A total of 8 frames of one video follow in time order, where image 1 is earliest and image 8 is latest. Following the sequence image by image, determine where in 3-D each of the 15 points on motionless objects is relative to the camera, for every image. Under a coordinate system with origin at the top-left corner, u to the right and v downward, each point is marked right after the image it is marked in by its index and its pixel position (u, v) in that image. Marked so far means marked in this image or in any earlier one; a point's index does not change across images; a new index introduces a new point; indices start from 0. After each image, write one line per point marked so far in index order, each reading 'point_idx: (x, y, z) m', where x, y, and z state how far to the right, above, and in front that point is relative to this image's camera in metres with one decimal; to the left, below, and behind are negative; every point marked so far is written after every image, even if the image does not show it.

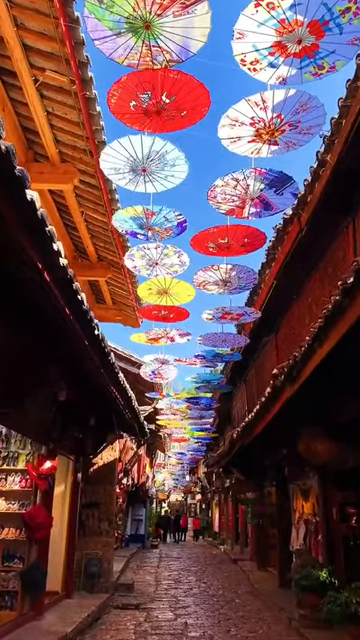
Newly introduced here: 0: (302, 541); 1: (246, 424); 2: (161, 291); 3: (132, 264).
0: (+2.8, -5.2, +11.3) m
1: (+1.2, -2.0, +9.2) m
2: (-0.3, +0.5, +8.5) m
3: (-0.8, +0.9, +7.8) m
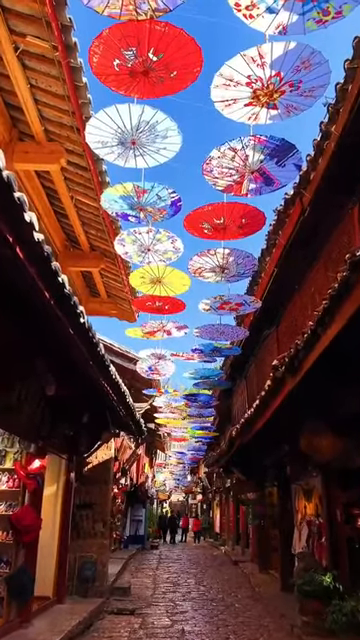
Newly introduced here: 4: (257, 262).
0: (+2.8, -5.0, +10.8) m
1: (+1.2, -1.8, +8.7) m
2: (-0.4, +0.7, +8.1) m
3: (-0.9, +1.1, +7.3) m
4: (+1.2, +0.9, +7.2) m
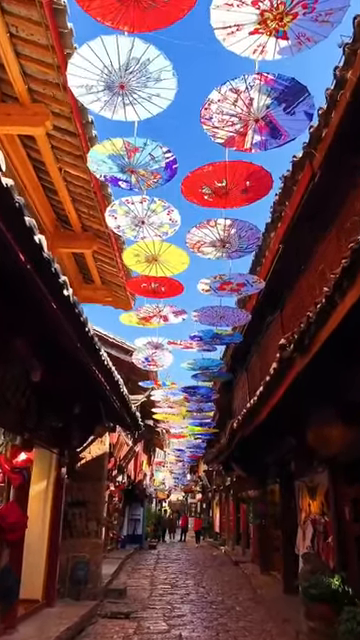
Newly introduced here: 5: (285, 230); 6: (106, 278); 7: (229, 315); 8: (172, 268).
0: (+2.7, -4.7, +10.2) m
1: (+1.1, -1.5, +8.1) m
2: (-0.5, +1.0, +7.5) m
3: (-0.9, +1.4, +6.7) m
4: (+1.1, +1.1, +6.6) m
5: (+1.6, +1.4, +7.4) m
6: (-1.7, +1.0, +11.3) m
7: (+0.9, +0.1, +8.9) m
8: (-0.1, +0.8, +7.6) m
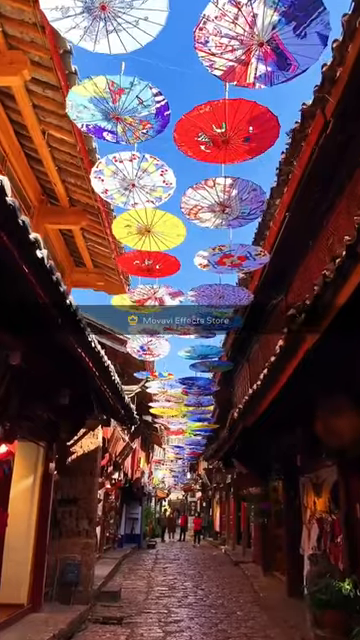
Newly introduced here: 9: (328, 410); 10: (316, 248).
0: (+2.6, -4.4, +9.5) m
1: (+1.1, -1.2, +7.4) m
2: (-0.5, +1.3, +6.8) m
3: (-1.0, +1.7, +6.0) m
4: (+1.1, +1.5, +5.9) m
5: (+1.5, +1.7, +6.7) m
6: (-1.8, +1.3, +10.6) m
7: (+0.8, +0.4, +8.2) m
8: (-0.2, +1.1, +6.9) m
9: (+2.0, -1.2, +6.7) m
10: (+2.2, +1.2, +7.7) m
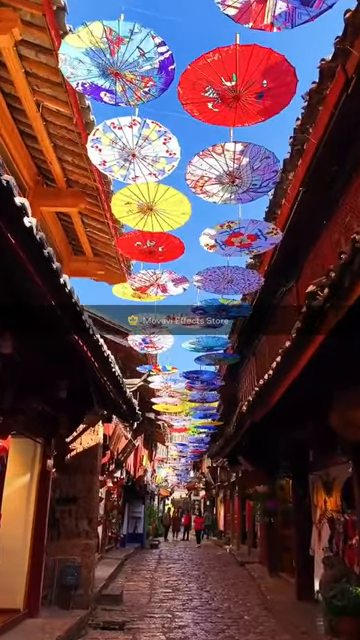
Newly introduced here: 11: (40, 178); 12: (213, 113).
0: (+2.7, -4.2, +9.0) m
1: (+1.1, -1.0, +6.9) m
2: (-0.5, +1.5, +6.3) m
3: (-0.9, +1.9, +5.5) m
4: (+1.1, +1.7, +5.4) m
5: (+1.6, +1.9, +6.2) m
6: (-1.7, +1.5, +10.1) m
7: (+0.9, +0.6, +7.7) m
8: (-0.1, +1.3, +6.4) m
9: (+2.1, -1.0, +6.2) m
10: (+2.2, +1.4, +7.2) m
11: (-2.4, +2.4, +8.2) m
12: (+0.3, +2.0, +4.6) m
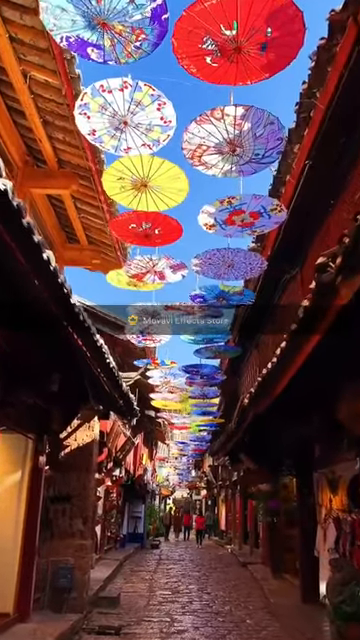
0: (+2.7, -4.0, +8.5) m
1: (+1.1, -0.8, +6.5) m
2: (-0.5, +1.7, +5.8) m
3: (-1.0, +2.0, +5.1) m
4: (+1.1, +1.8, +4.9) m
5: (+1.6, +2.1, +5.8) m
6: (-1.8, +1.7, +9.7) m
7: (+0.9, +0.8, +7.2) m
8: (-0.1, +1.5, +6.0) m
9: (+2.1, -0.9, +5.7) m
10: (+2.2, +1.5, +6.7) m
11: (-2.4, +2.6, +7.8) m
12: (+0.3, +2.1, +4.1) m
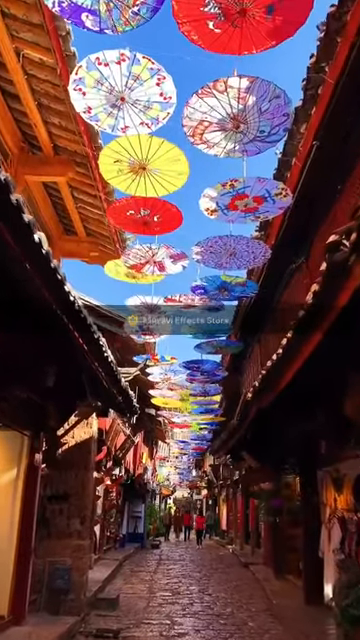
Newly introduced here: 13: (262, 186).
0: (+2.7, -3.9, +8.3) m
1: (+1.1, -0.7, +6.2) m
2: (-0.5, +1.8, +5.5) m
3: (-1.0, +2.2, +4.8) m
4: (+1.1, +2.0, +4.7) m
5: (+1.6, +2.2, +5.5) m
6: (-1.7, +1.8, +9.4) m
7: (+0.9, +0.9, +7.0) m
8: (-0.1, +1.6, +5.7) m
9: (+2.1, -0.7, +5.5) m
10: (+2.2, +1.7, +6.4) m
11: (-2.4, +2.7, +7.5) m
12: (+0.3, +2.3, +3.9) m
13: (+0.9, +1.5, +5.5) m
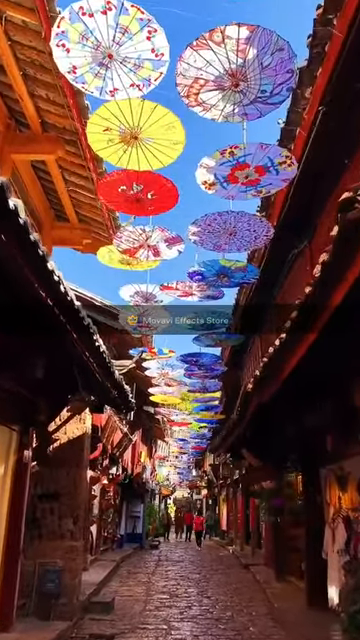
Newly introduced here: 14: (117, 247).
0: (+2.7, -3.7, +7.8) m
1: (+1.0, -0.5, +5.7) m
2: (-0.6, +2.0, +5.1) m
3: (-1.0, +2.3, +4.4) m
4: (+1.0, +2.1, +4.2) m
5: (+1.5, +2.4, +5.1) m
6: (-1.8, +2.0, +9.0) m
7: (+0.8, +1.1, +6.5) m
8: (-0.2, +1.8, +5.3) m
9: (+2.0, -0.6, +5.0) m
10: (+2.1, +1.8, +6.0) m
11: (-2.5, +2.9, +7.1) m
12: (+0.2, +2.4, +3.4) m
13: (+0.8, +1.7, +5.1) m
14: (-1.0, +1.1, +7.7) m
